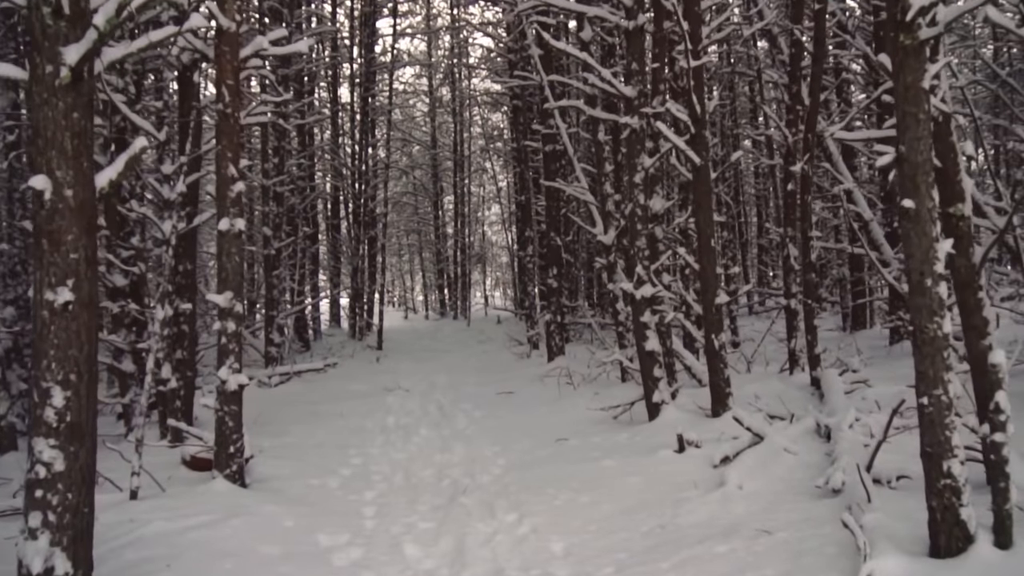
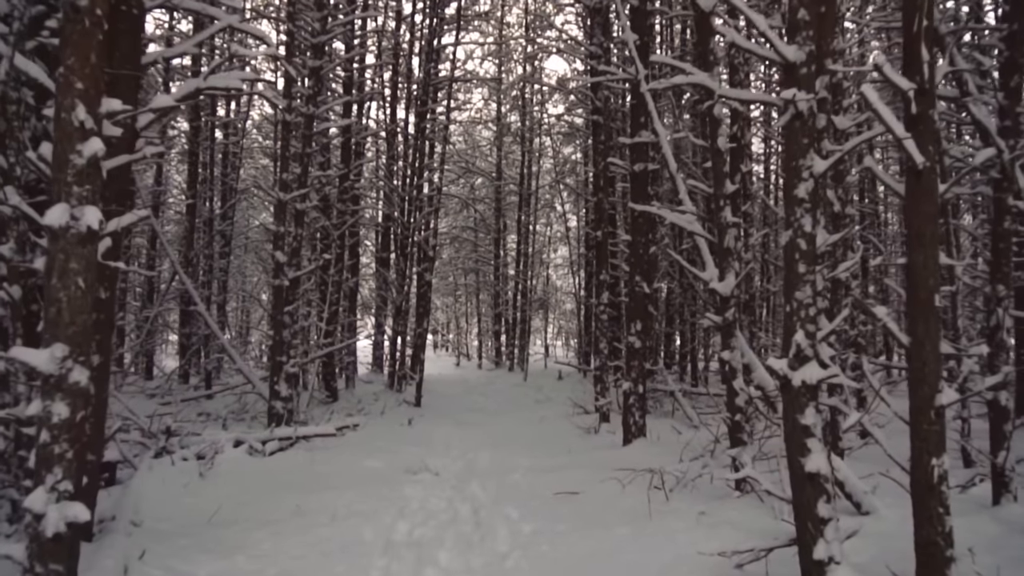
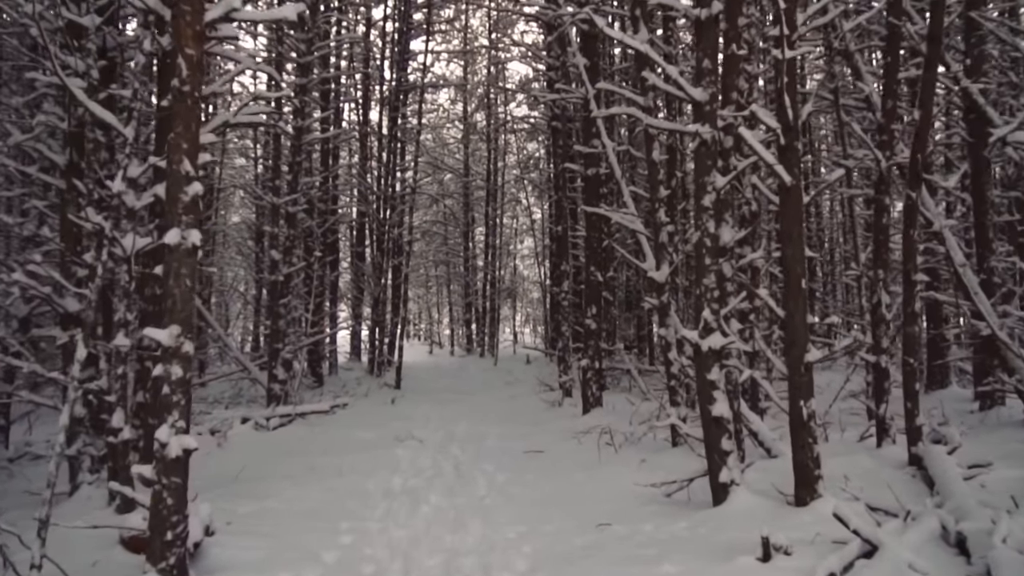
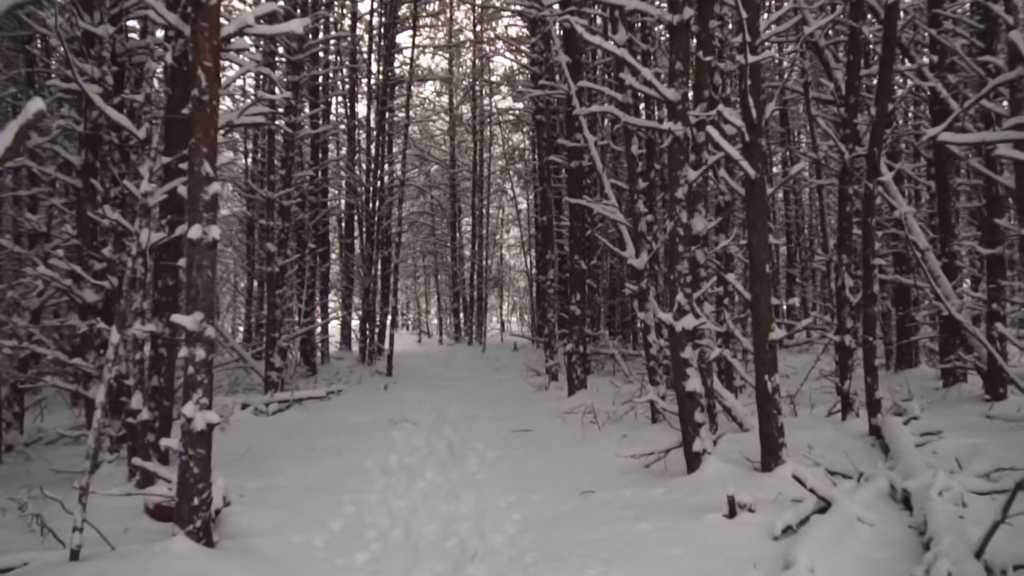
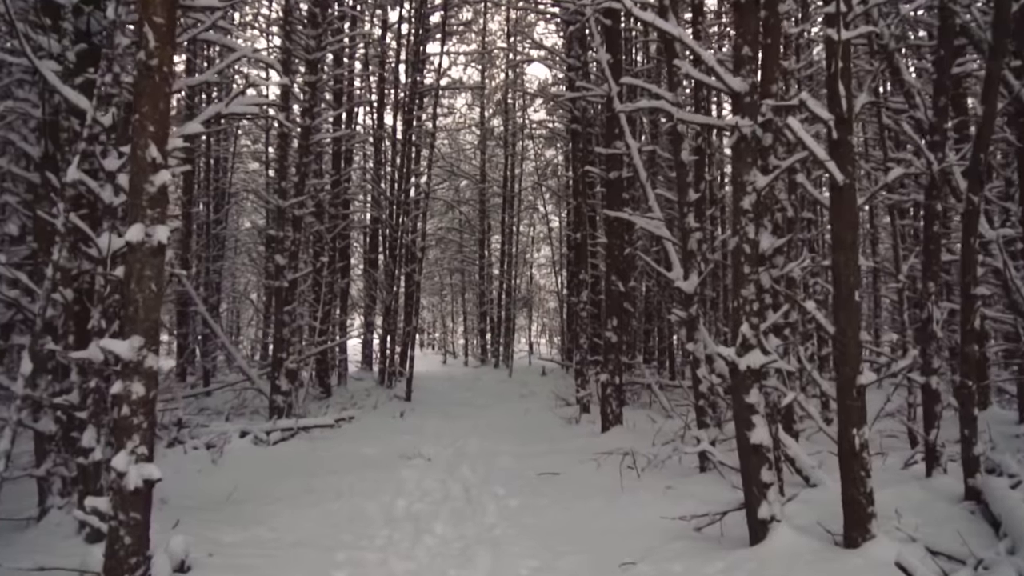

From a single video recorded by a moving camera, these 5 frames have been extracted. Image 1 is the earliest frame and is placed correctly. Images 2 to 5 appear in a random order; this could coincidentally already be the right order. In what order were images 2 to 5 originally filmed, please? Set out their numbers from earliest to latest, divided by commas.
4, 3, 5, 2
